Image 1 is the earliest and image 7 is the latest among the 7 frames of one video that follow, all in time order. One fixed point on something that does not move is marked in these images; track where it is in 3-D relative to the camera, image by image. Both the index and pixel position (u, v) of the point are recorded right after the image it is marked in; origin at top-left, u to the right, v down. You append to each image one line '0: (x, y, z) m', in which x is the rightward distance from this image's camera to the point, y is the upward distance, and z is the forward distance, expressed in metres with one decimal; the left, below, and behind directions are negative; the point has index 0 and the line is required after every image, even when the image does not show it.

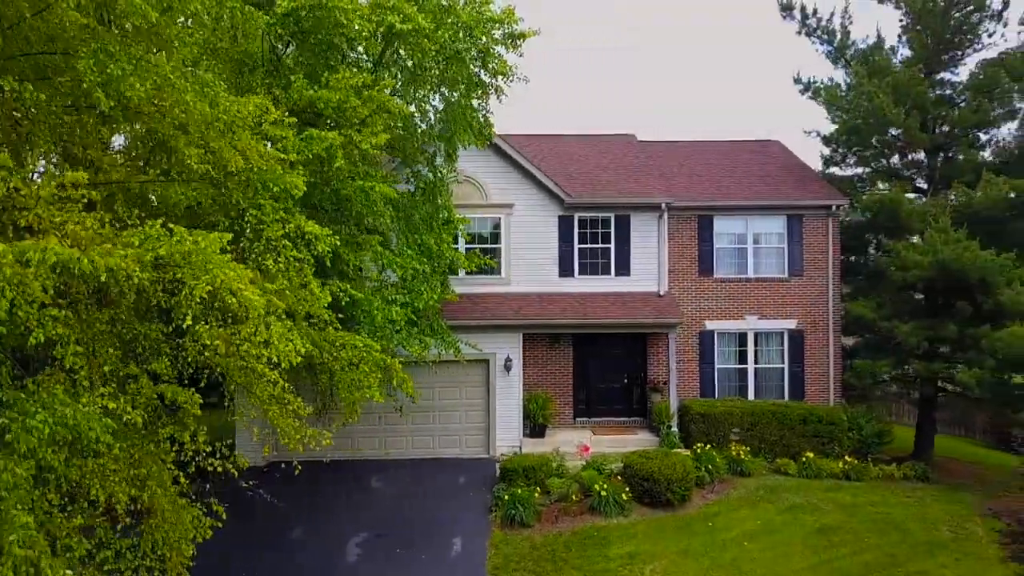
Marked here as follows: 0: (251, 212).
0: (-2.6, +0.8, +7.2) m
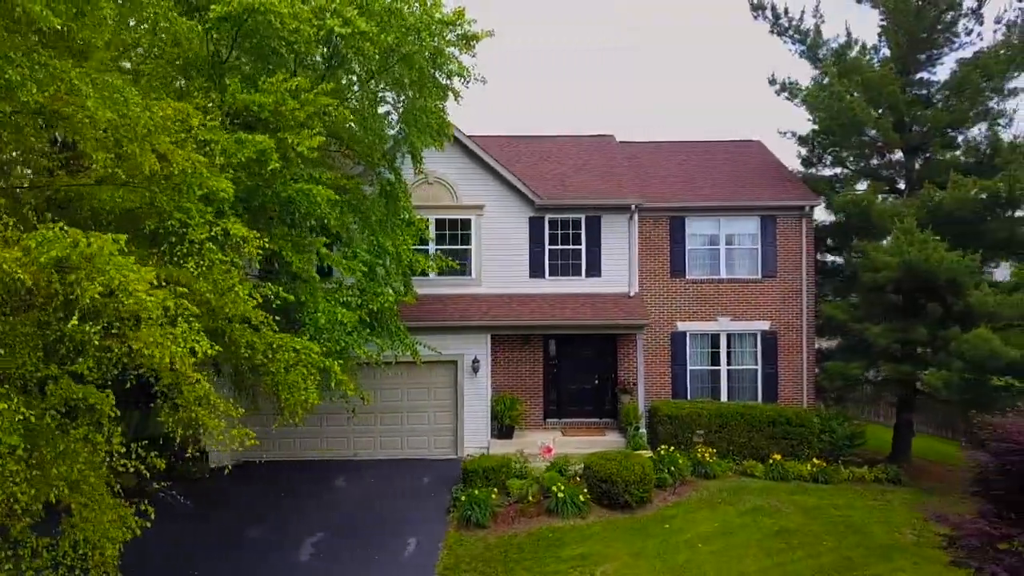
0: (-3.4, +0.7, +7.3) m
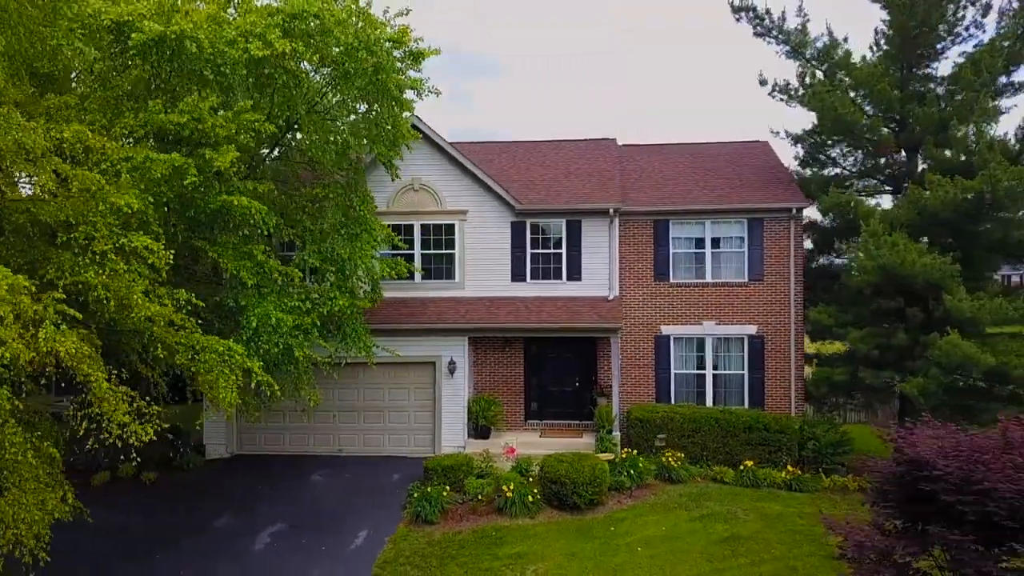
0: (-4.8, +0.7, +8.0) m
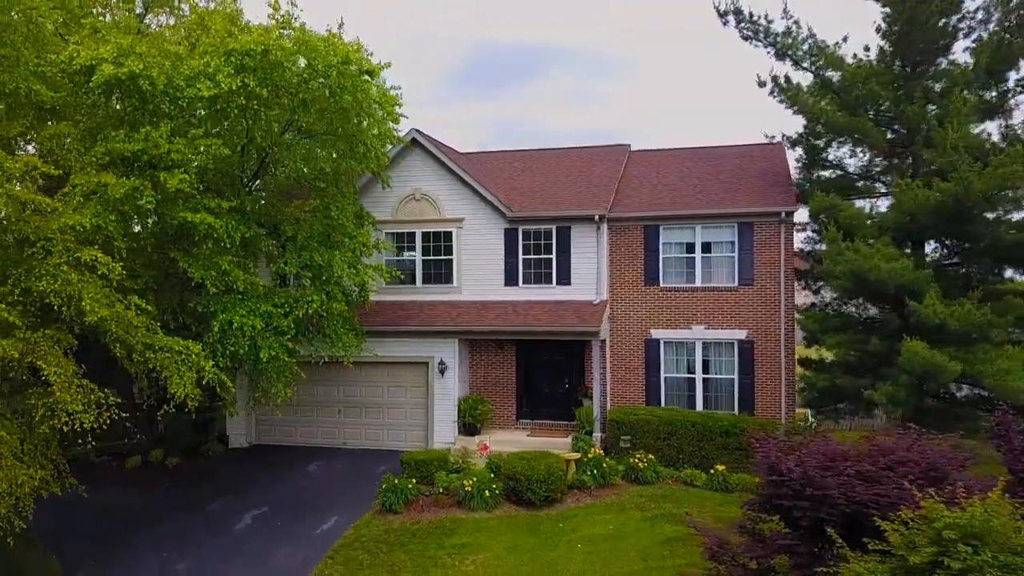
0: (-6.2, +0.6, +9.4) m
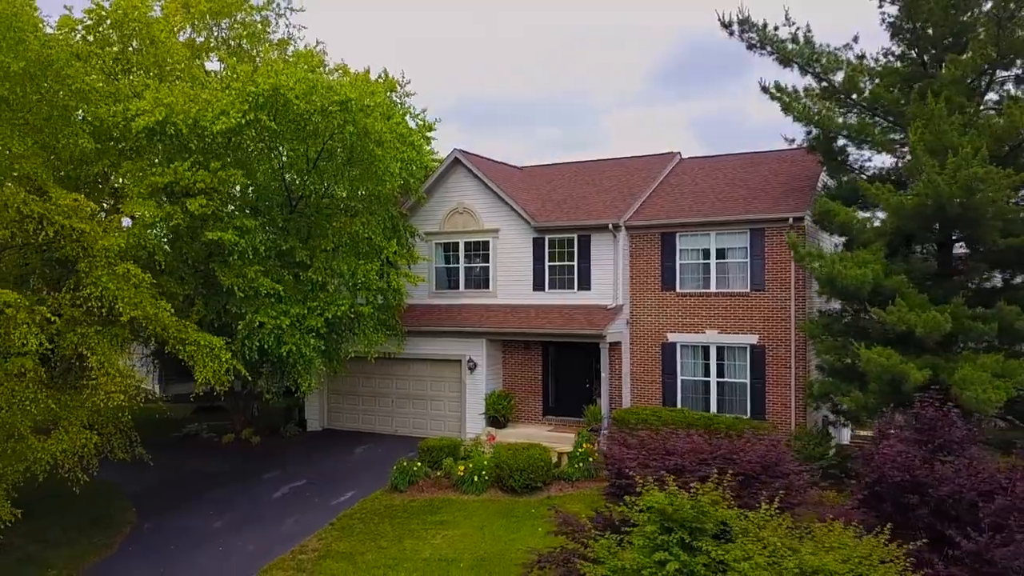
0: (-7.2, +0.5, +12.3) m
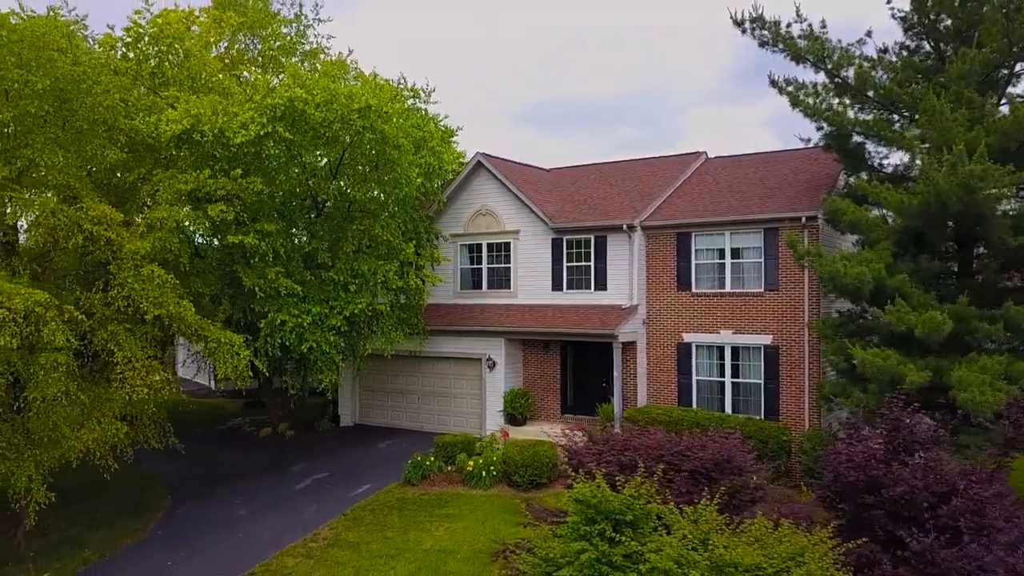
0: (-7.3, +0.5, +13.3) m
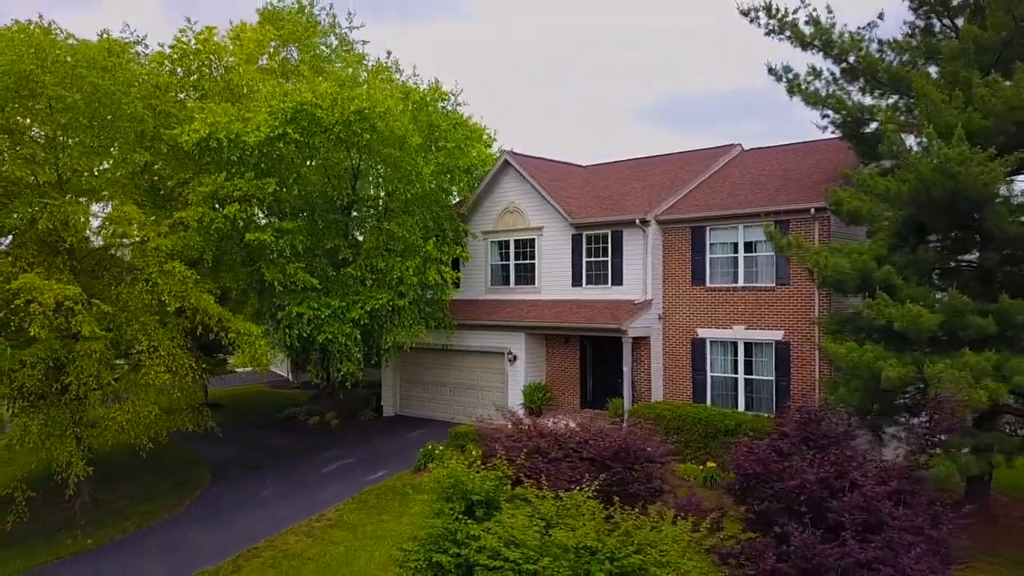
0: (-7.5, +0.5, +14.6) m
